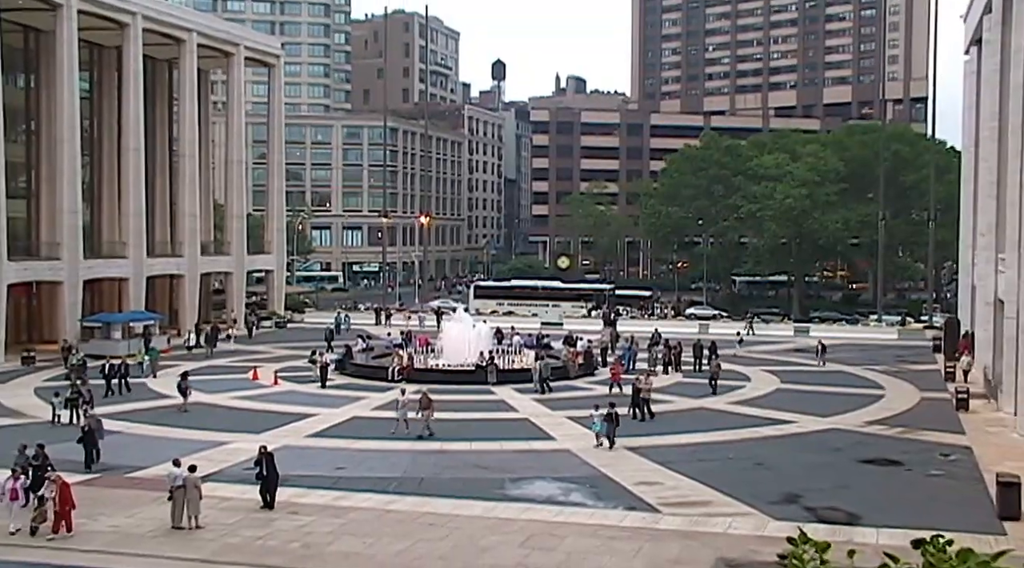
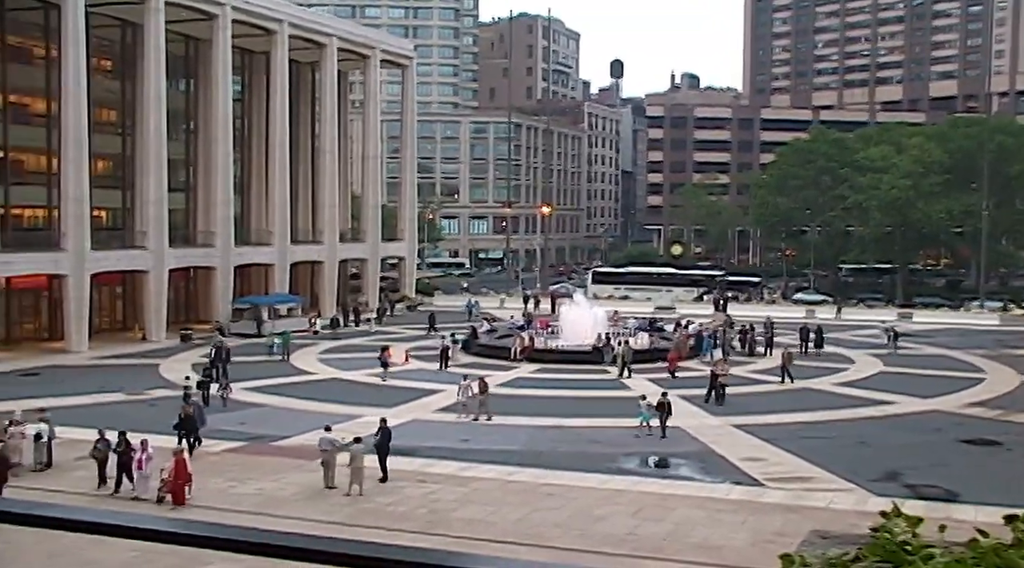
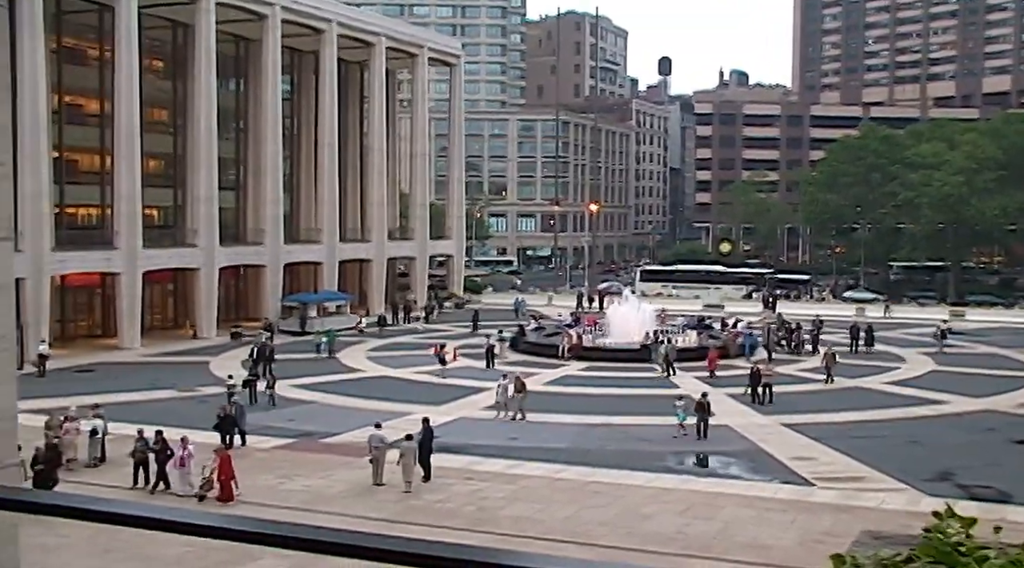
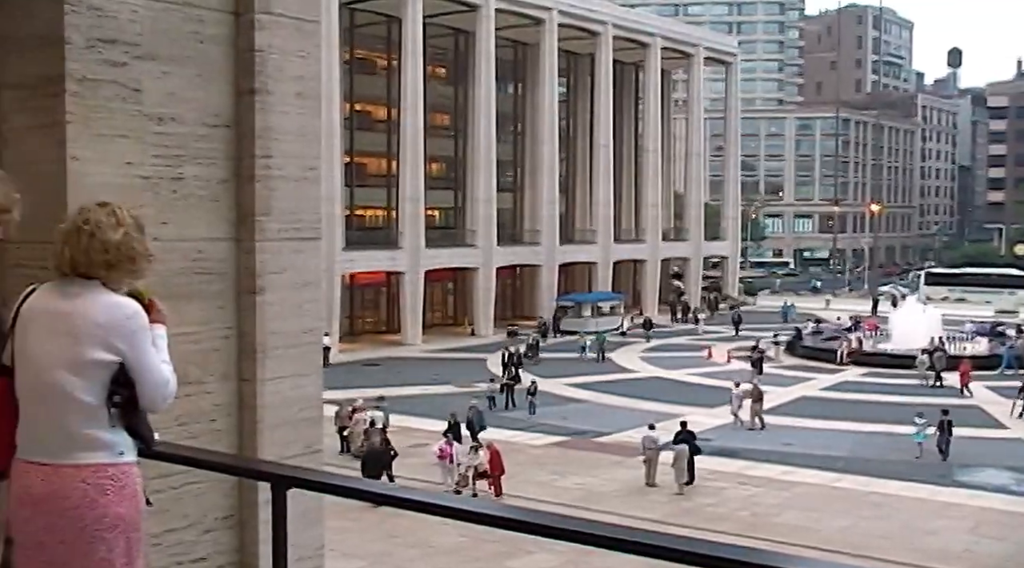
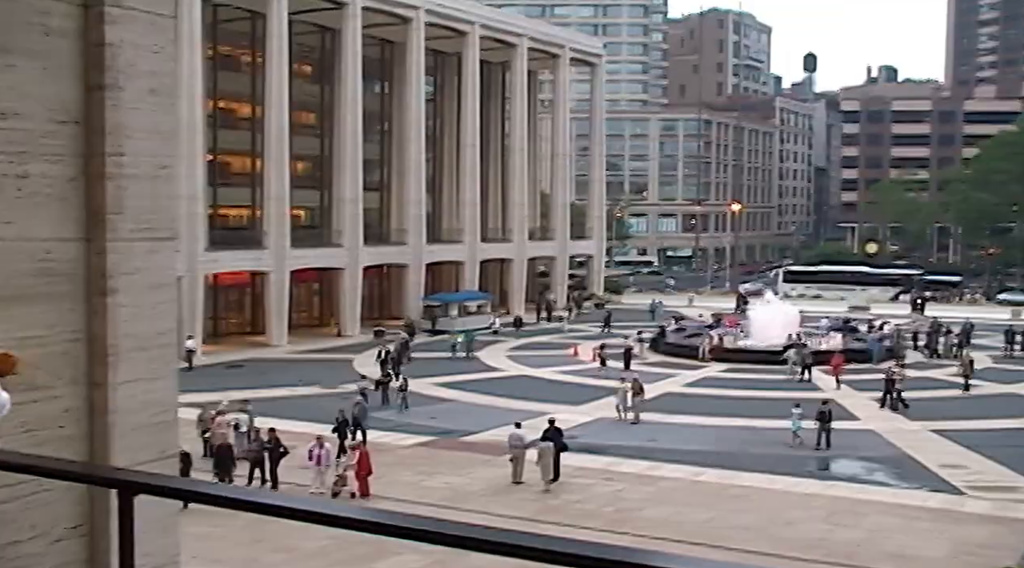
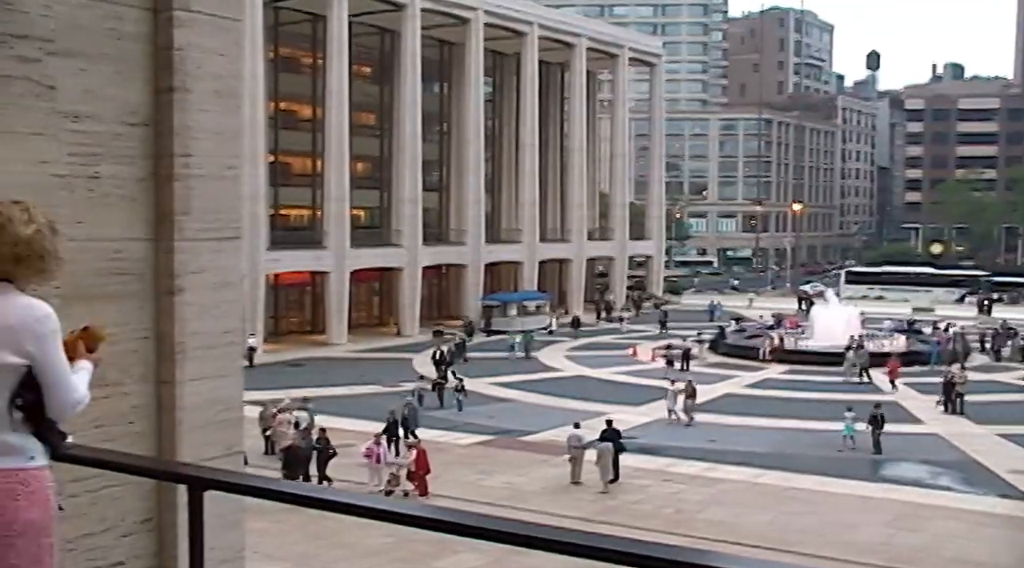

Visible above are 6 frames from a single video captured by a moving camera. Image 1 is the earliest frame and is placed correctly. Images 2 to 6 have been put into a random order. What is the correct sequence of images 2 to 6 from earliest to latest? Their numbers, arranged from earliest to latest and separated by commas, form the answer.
2, 3, 5, 6, 4
